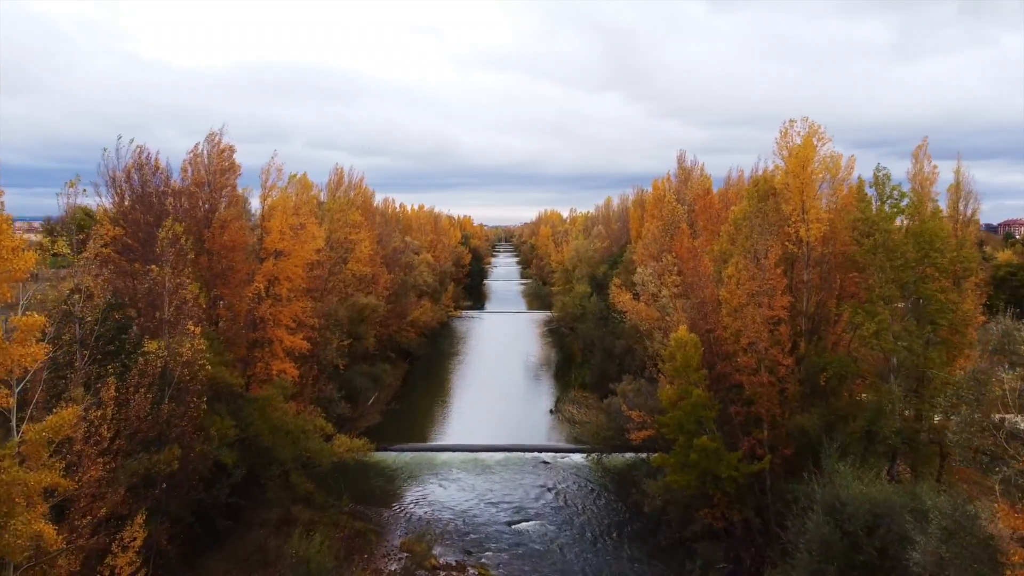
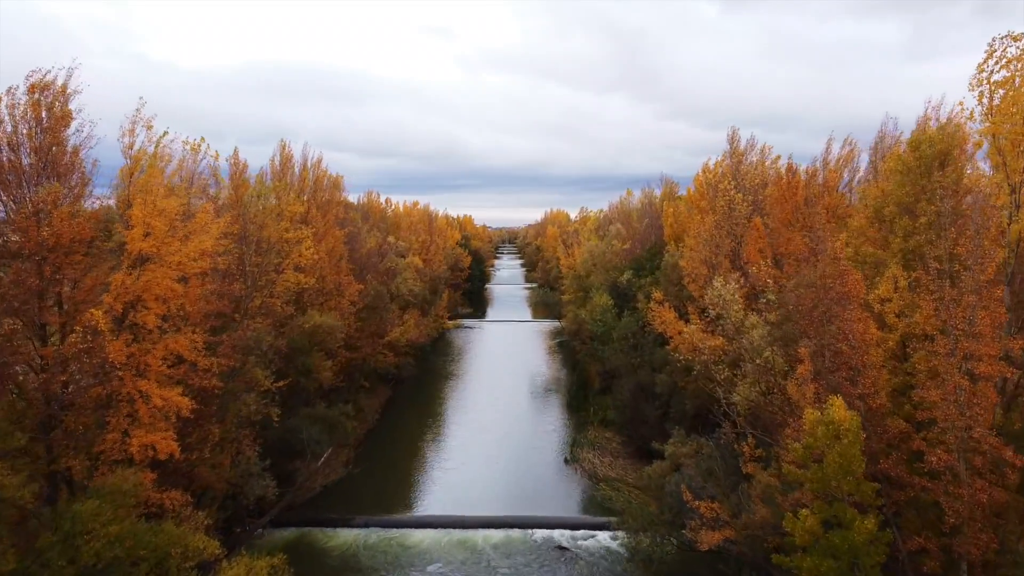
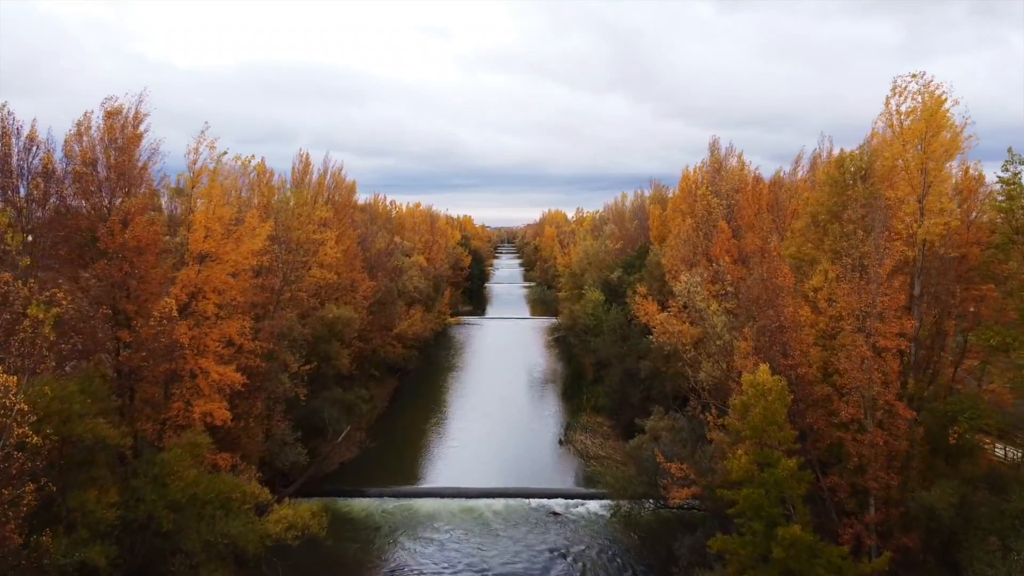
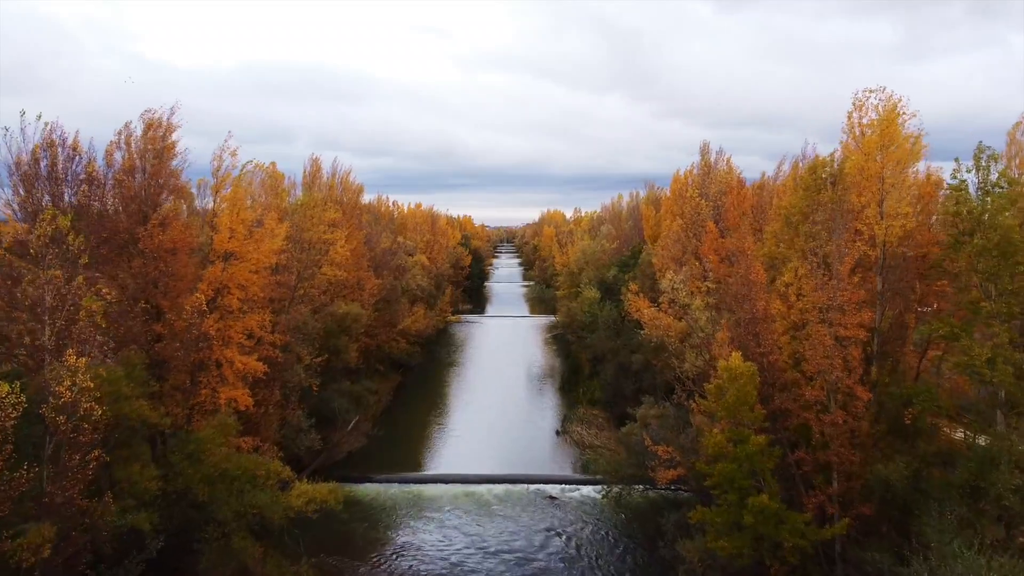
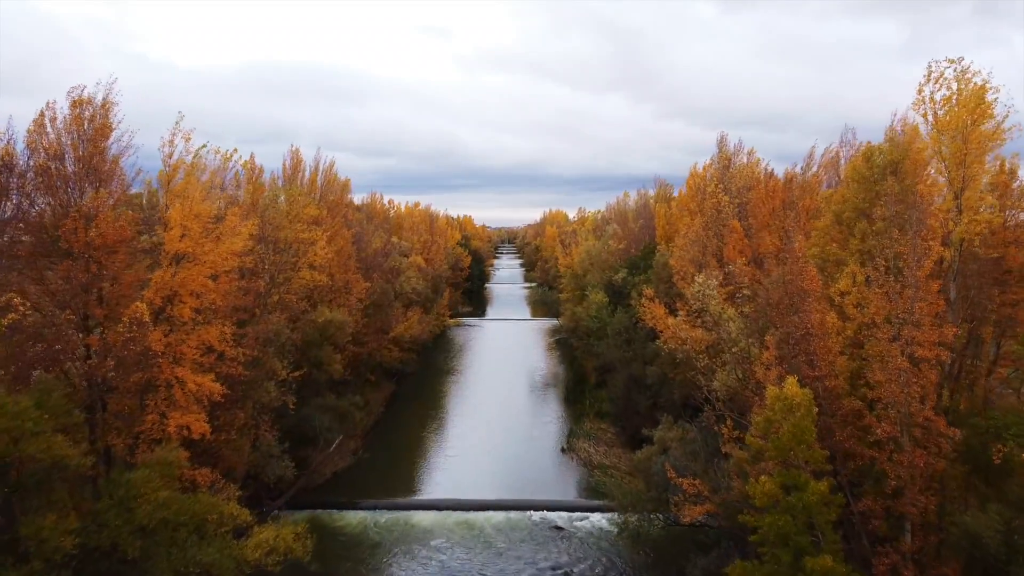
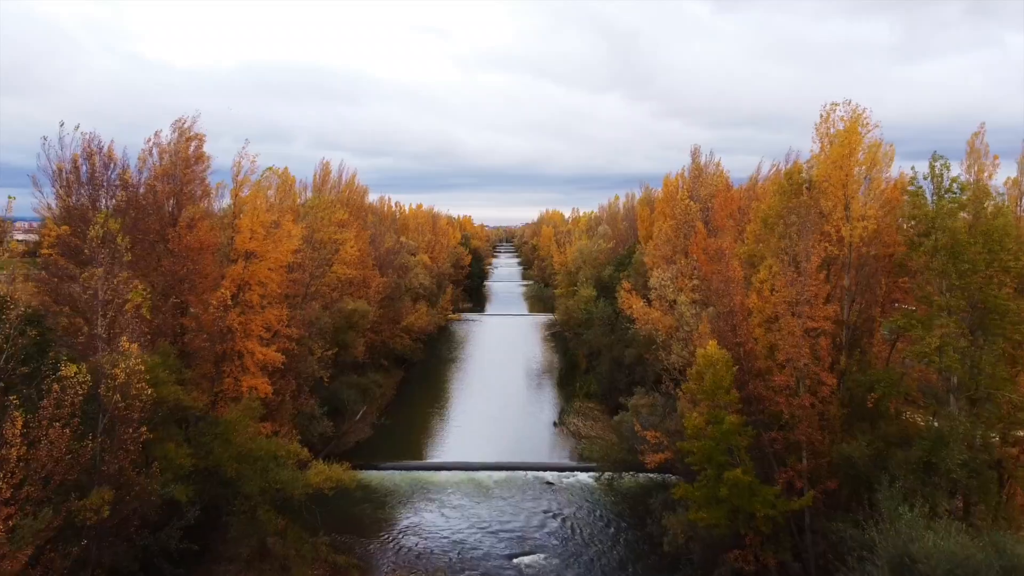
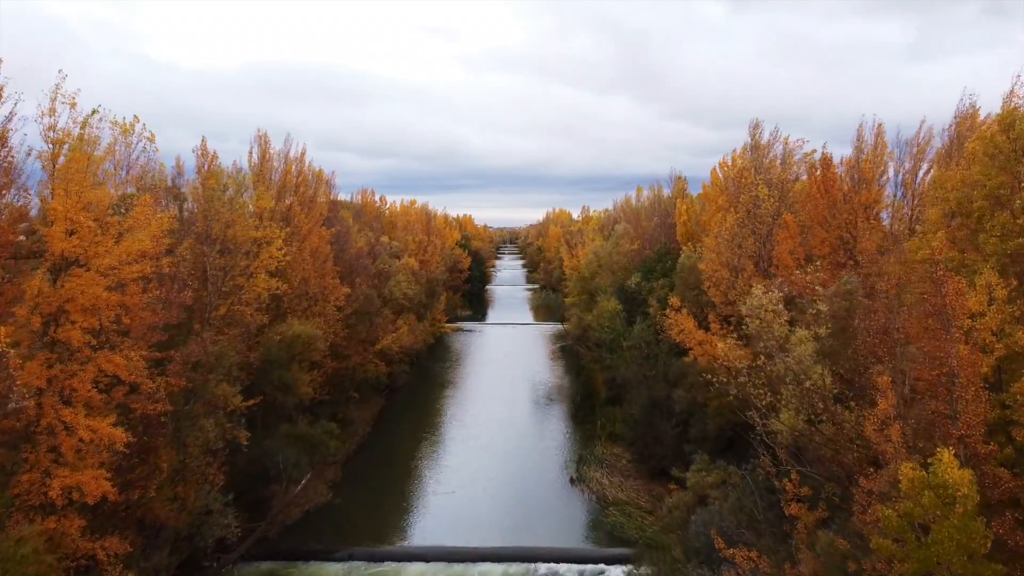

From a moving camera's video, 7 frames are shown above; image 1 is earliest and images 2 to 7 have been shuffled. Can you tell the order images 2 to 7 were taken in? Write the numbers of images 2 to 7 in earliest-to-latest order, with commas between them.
6, 4, 3, 5, 2, 7
